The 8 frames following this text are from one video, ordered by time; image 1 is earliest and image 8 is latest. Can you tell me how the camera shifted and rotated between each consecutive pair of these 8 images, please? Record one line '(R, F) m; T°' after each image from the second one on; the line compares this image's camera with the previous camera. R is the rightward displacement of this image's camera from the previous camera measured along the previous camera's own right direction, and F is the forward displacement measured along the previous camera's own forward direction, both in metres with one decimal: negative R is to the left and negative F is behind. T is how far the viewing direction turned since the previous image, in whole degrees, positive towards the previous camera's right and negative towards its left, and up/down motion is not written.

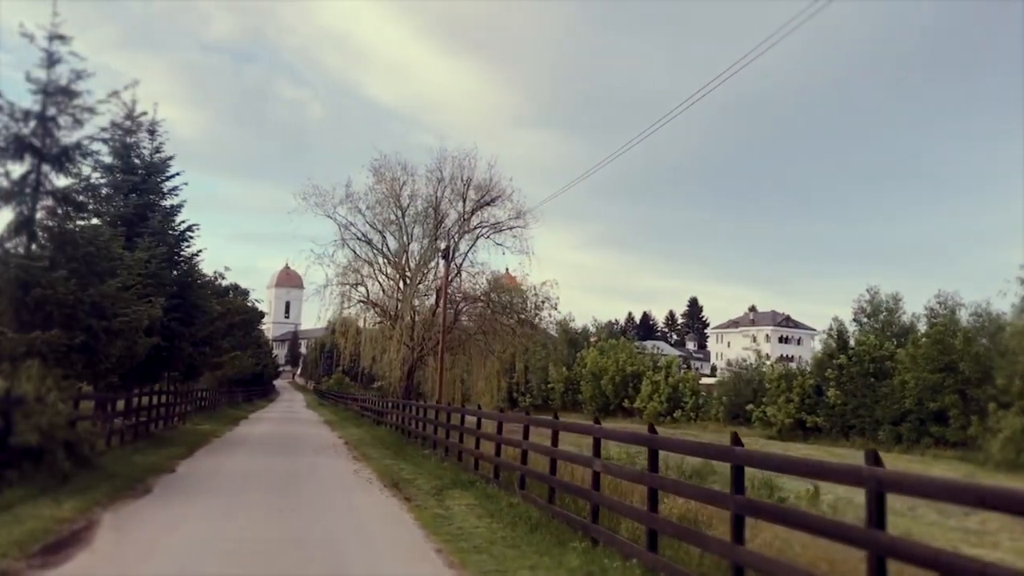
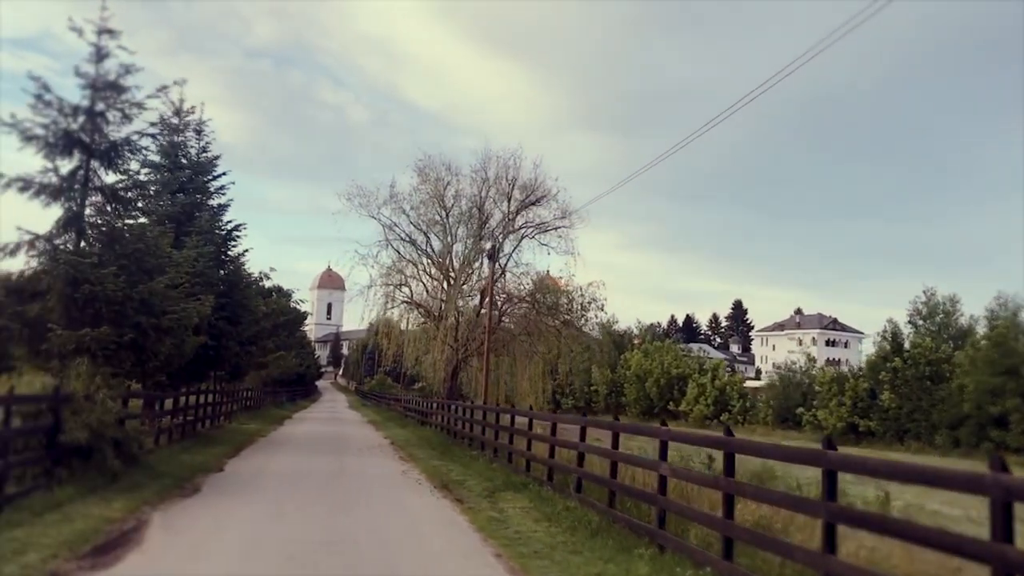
(-0.2, +0.4) m; -2°
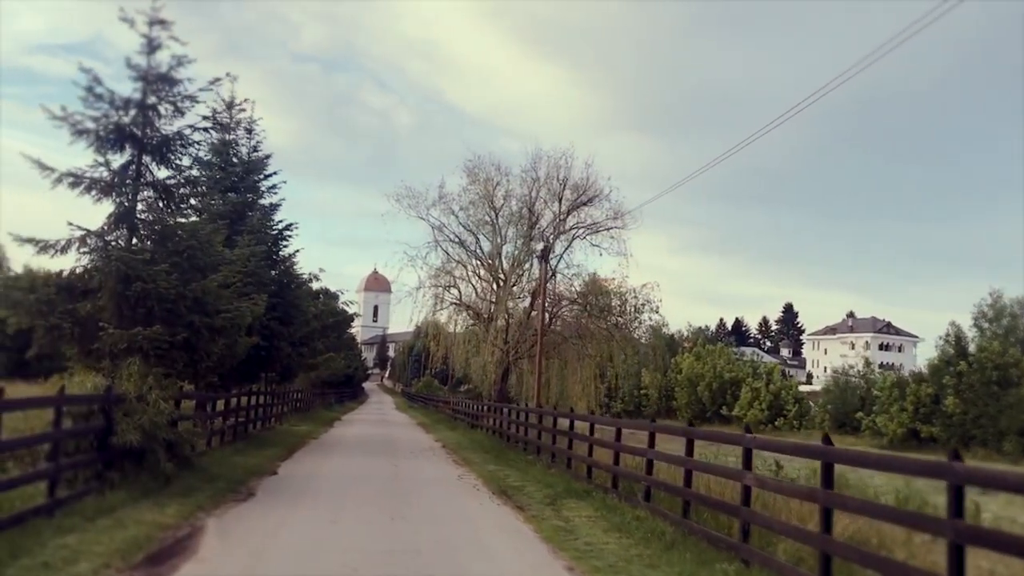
(-0.2, +0.5) m; -3°
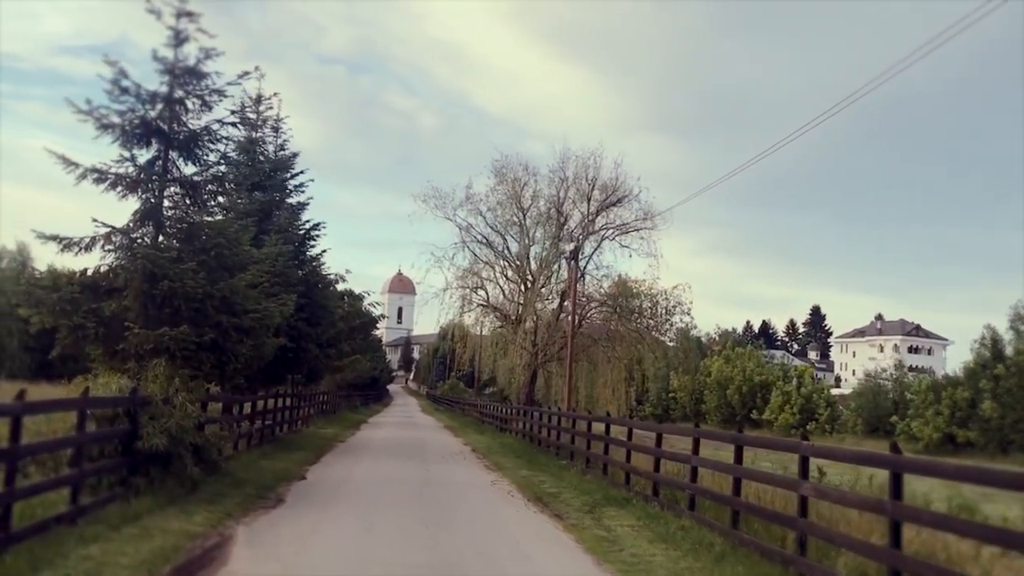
(-0.1, +0.4) m; -1°
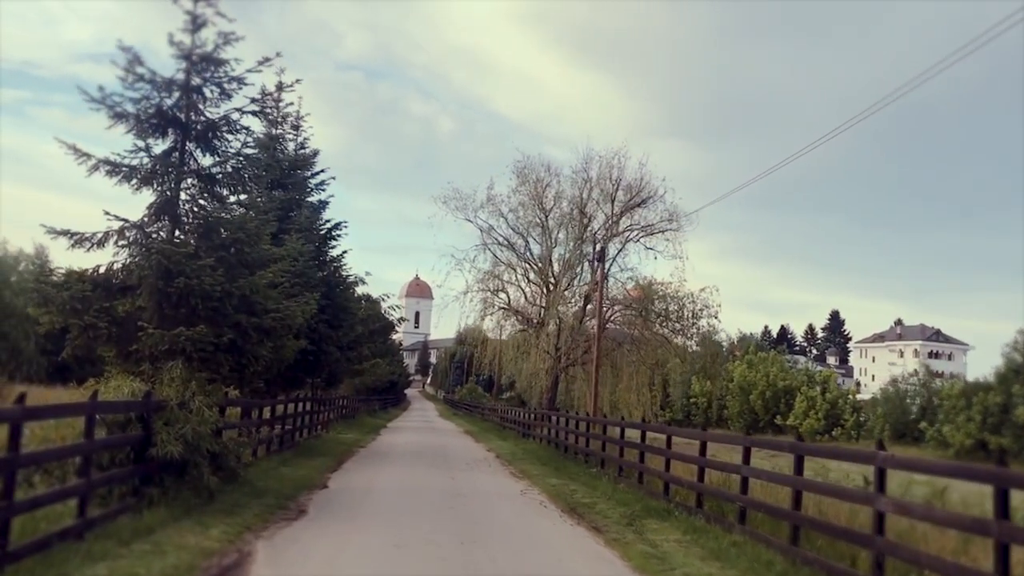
(-0.2, +0.6) m; -1°
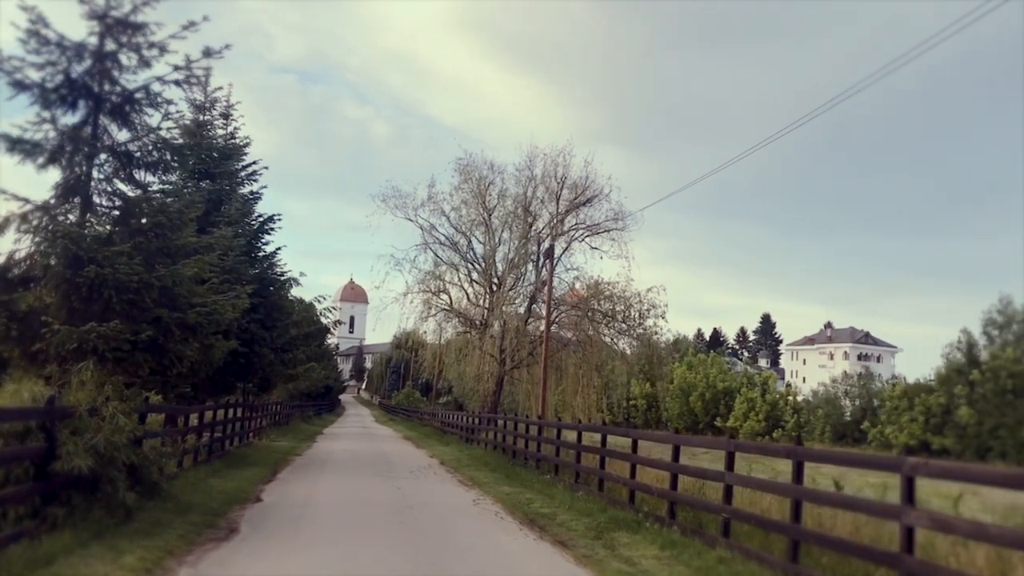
(-0.2, +1.0) m; +4°
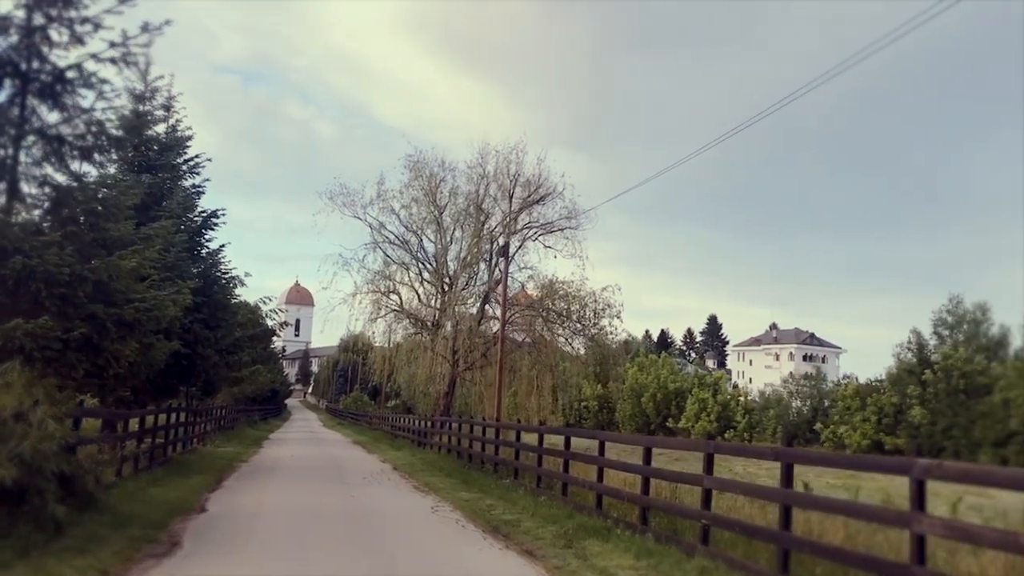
(-0.1, +0.6) m; +3°
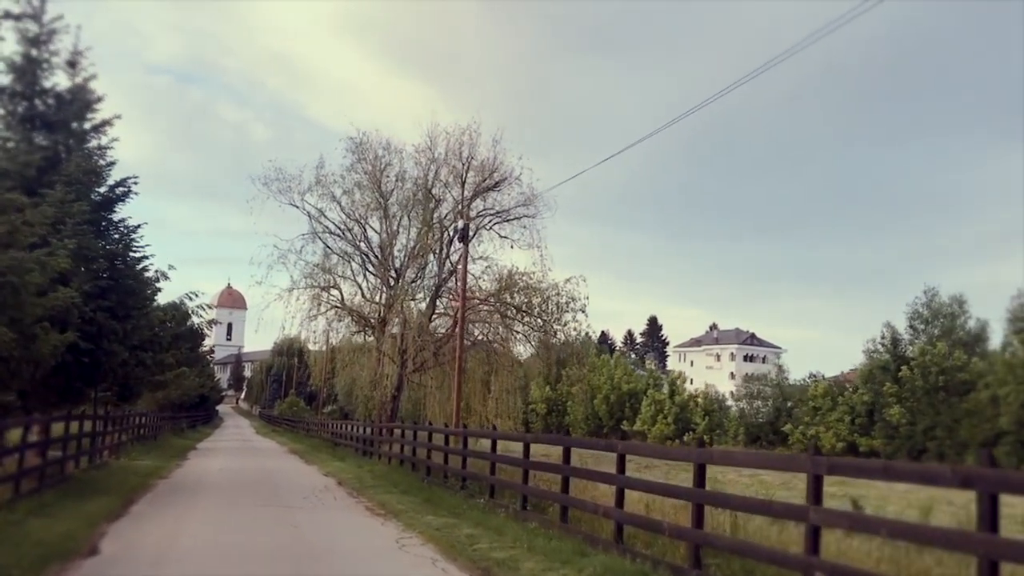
(-0.5, +2.6) m; +4°
